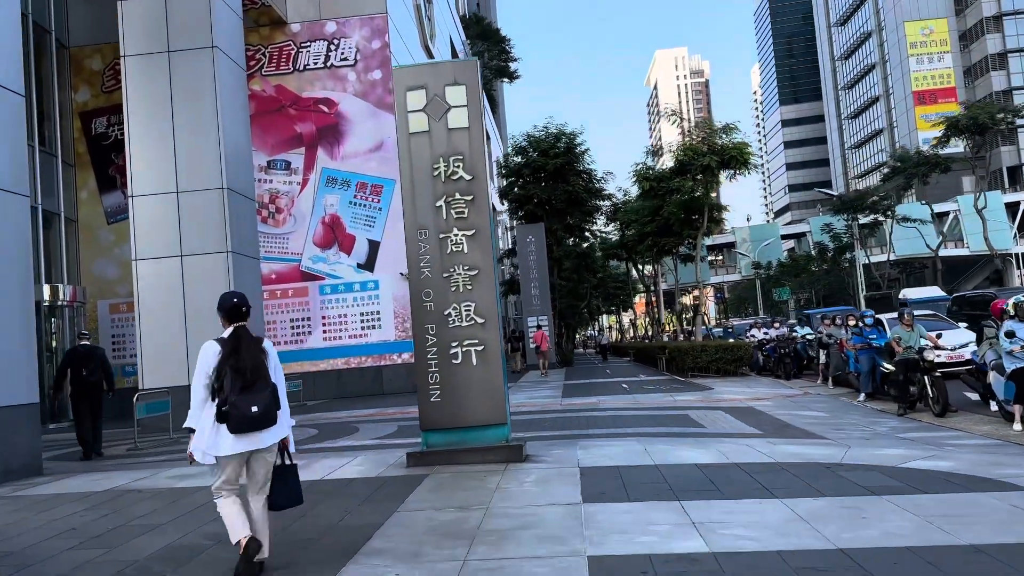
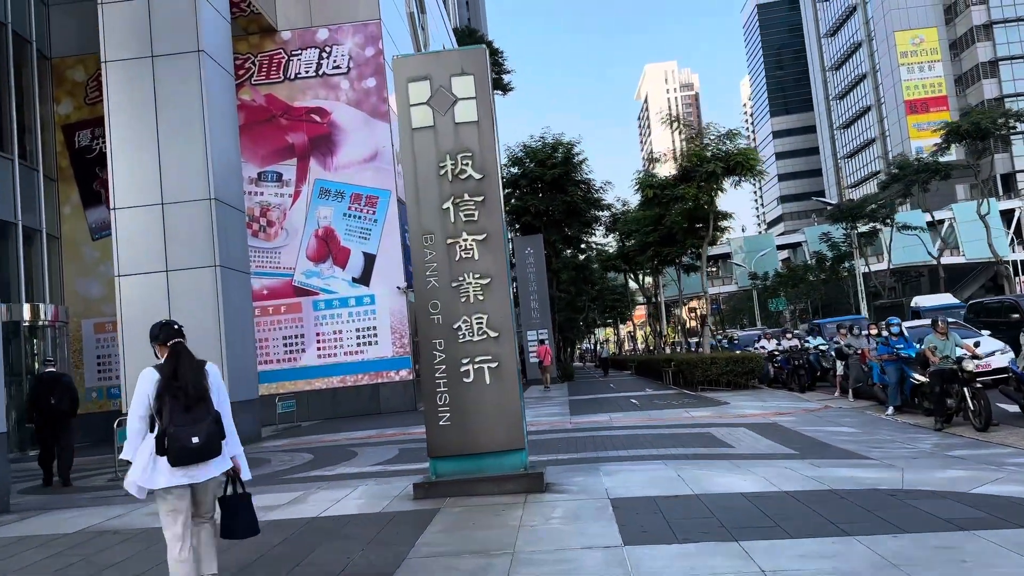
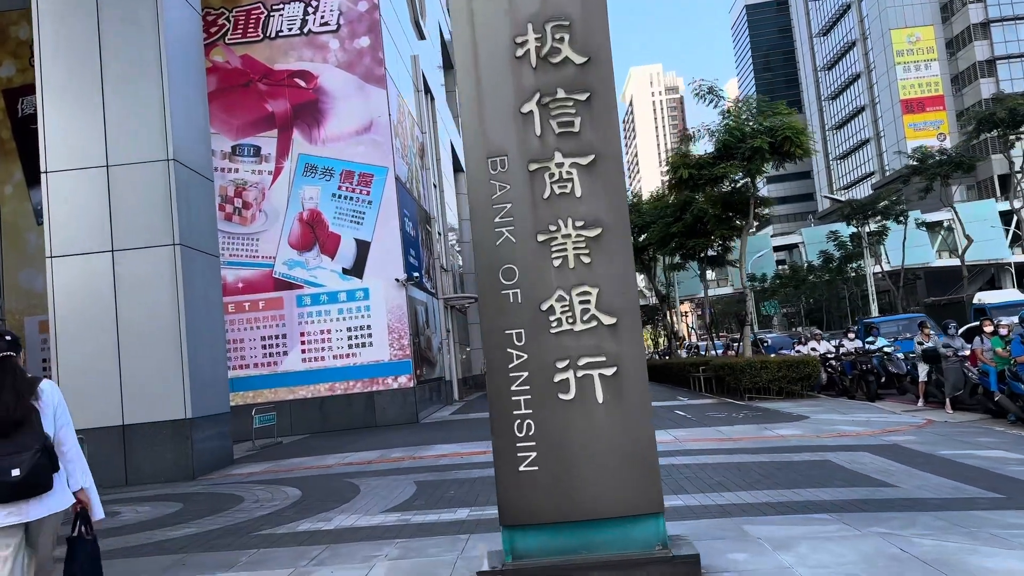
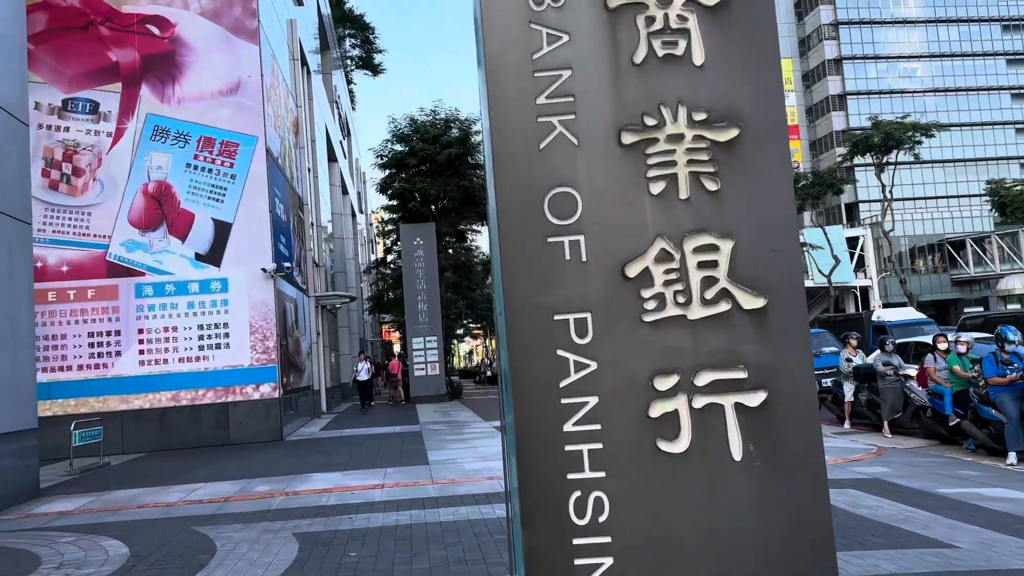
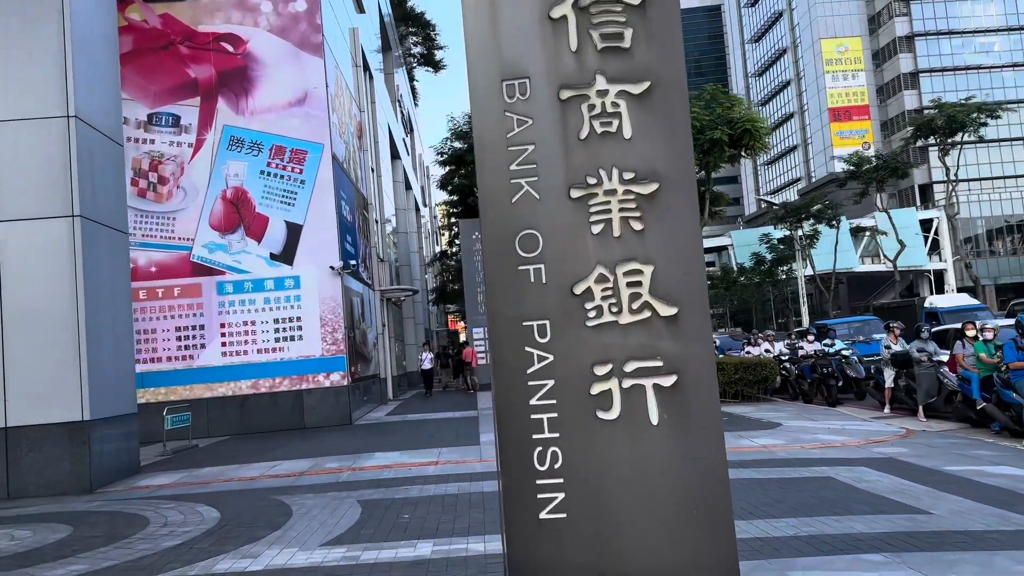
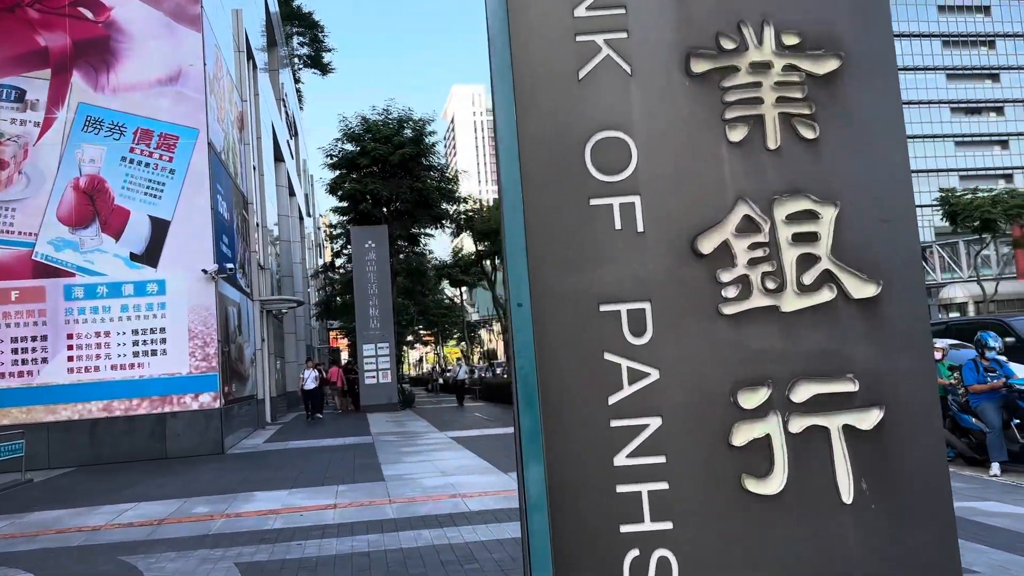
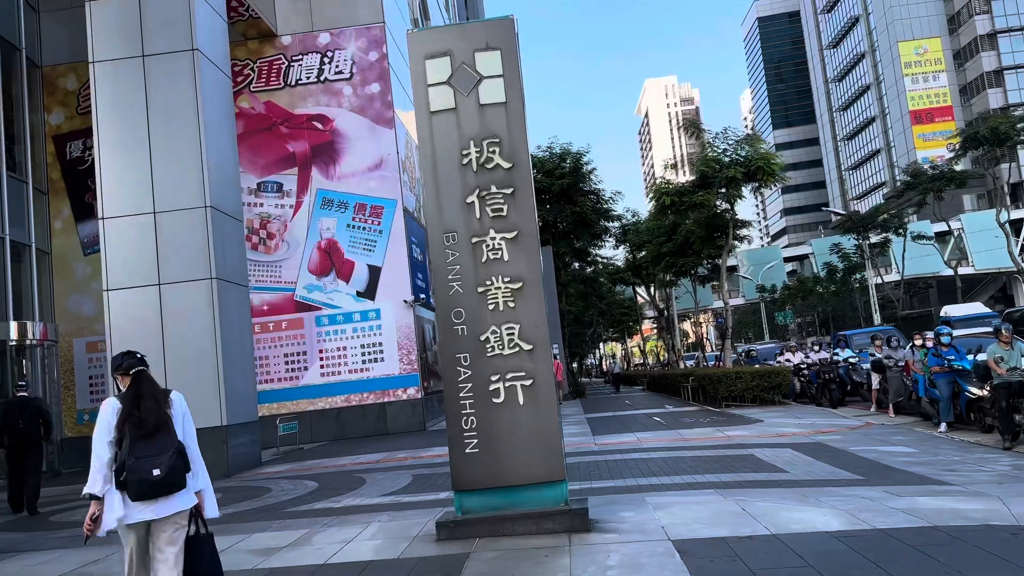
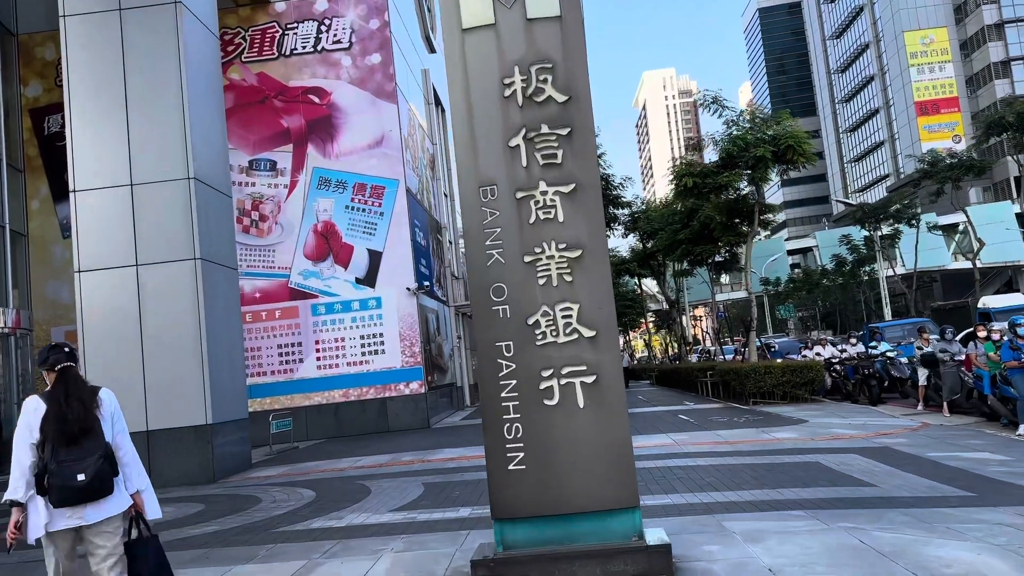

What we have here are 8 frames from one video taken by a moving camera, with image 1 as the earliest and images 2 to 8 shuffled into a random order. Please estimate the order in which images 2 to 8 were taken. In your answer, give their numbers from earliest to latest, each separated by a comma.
2, 7, 8, 3, 5, 4, 6
